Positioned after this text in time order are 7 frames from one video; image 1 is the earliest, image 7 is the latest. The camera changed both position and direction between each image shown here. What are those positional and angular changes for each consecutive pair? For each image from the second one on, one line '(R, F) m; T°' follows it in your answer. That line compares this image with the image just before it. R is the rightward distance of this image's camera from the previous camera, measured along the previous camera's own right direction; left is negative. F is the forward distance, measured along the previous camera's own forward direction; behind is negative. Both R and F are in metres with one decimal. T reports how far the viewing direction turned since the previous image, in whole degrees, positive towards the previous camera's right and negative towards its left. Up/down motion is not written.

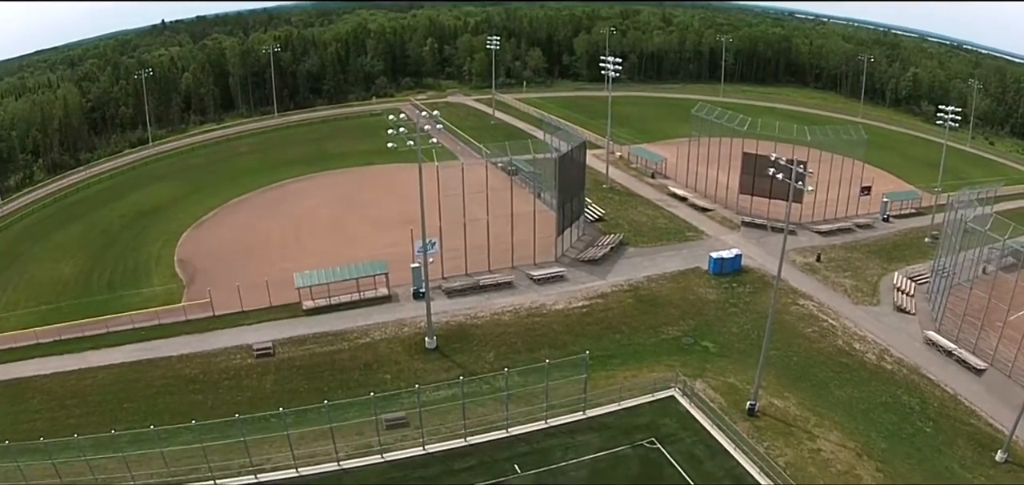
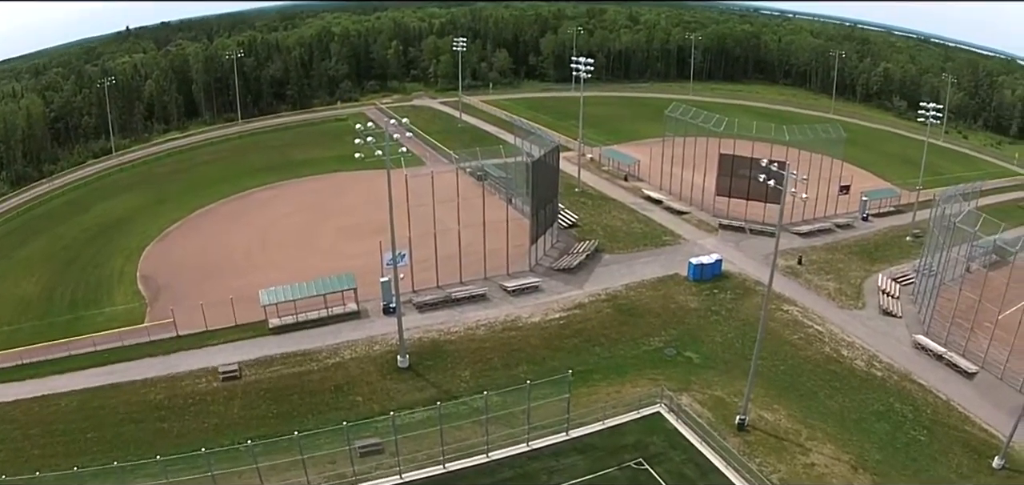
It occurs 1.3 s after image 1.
(+1.0, +1.9) m; +1°
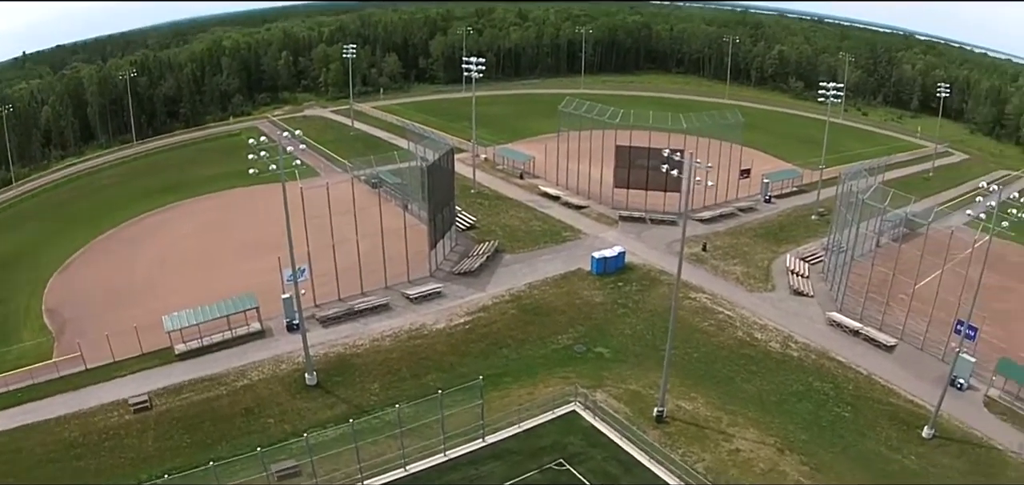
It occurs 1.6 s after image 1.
(+3.1, +0.8) m; +3°
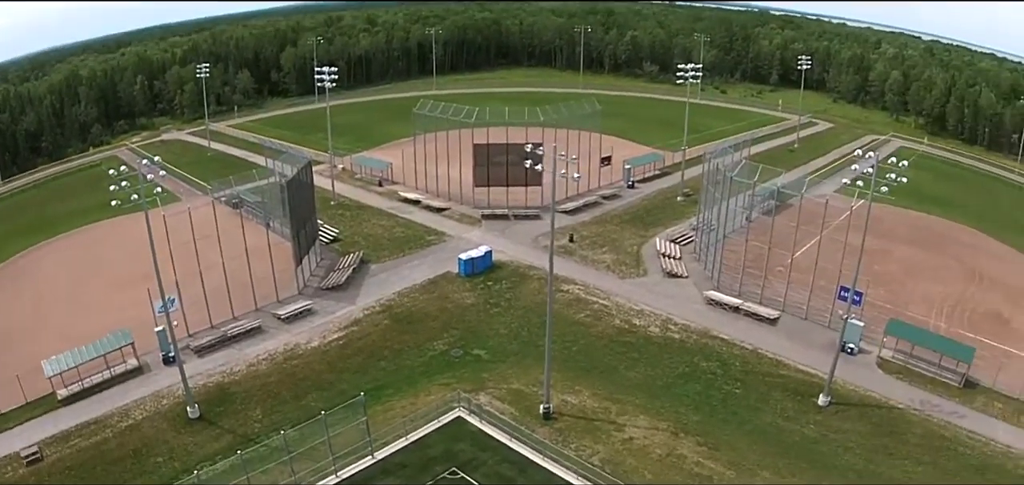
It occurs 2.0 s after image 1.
(+4.5, +0.8) m; +2°
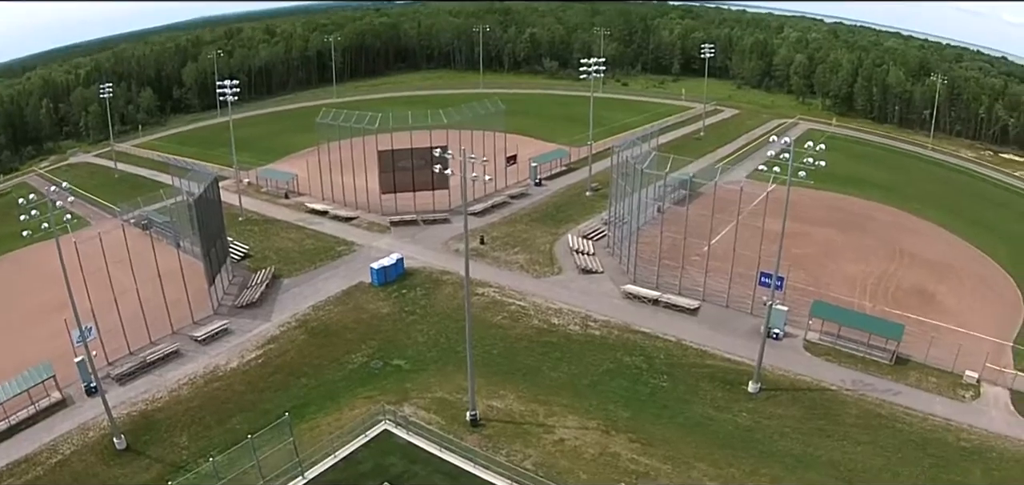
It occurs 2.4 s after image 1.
(+3.1, +0.1) m; +1°
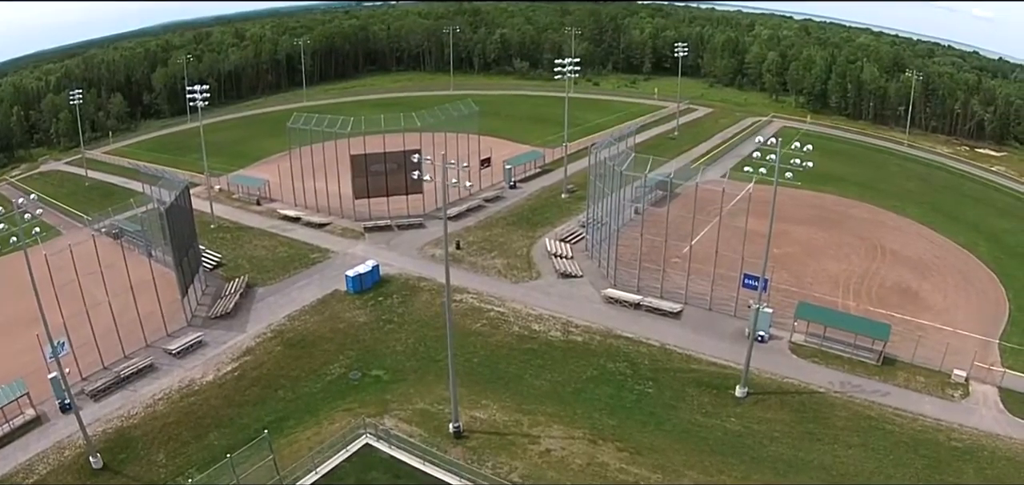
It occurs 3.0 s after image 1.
(+0.2, +0.3) m; +1°
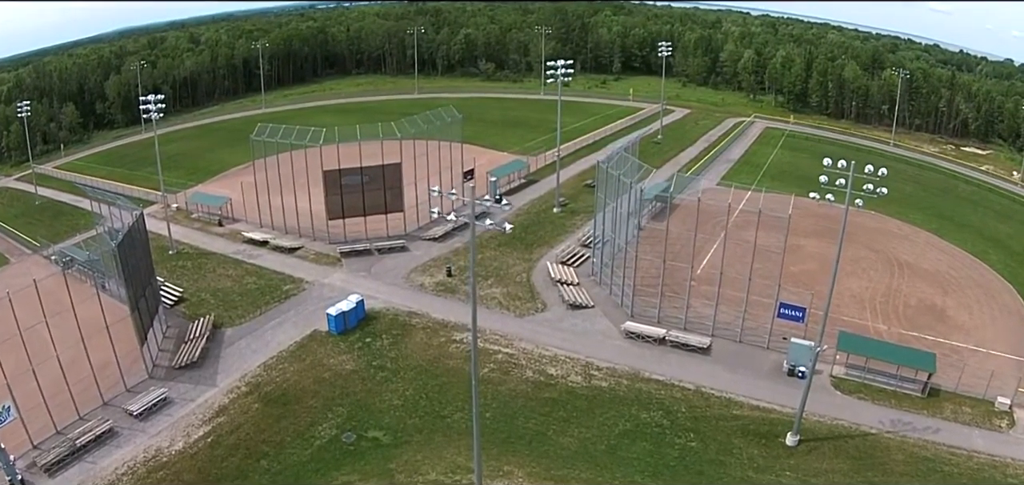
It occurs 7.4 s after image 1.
(-1.1, +1.8) m; +3°
